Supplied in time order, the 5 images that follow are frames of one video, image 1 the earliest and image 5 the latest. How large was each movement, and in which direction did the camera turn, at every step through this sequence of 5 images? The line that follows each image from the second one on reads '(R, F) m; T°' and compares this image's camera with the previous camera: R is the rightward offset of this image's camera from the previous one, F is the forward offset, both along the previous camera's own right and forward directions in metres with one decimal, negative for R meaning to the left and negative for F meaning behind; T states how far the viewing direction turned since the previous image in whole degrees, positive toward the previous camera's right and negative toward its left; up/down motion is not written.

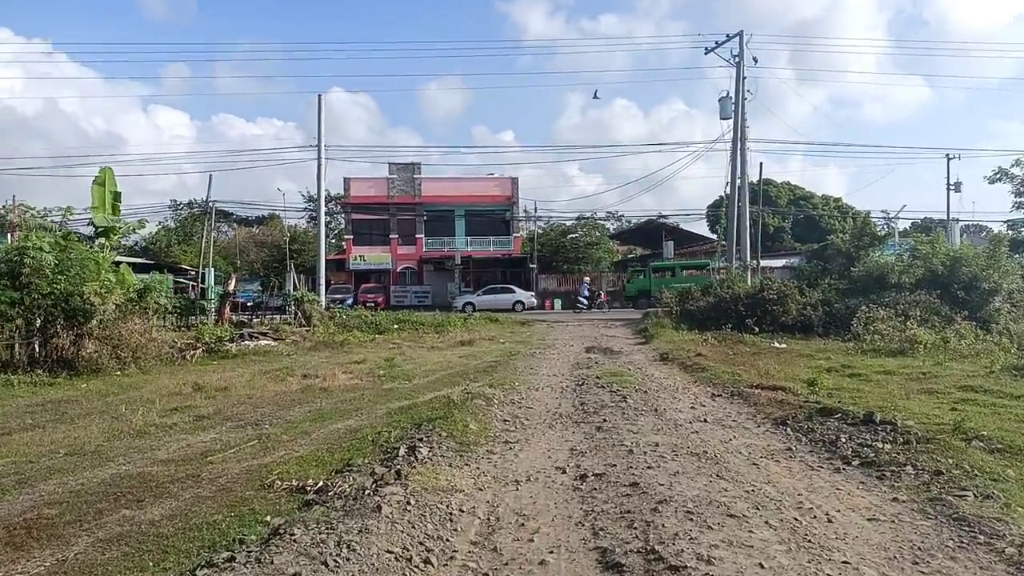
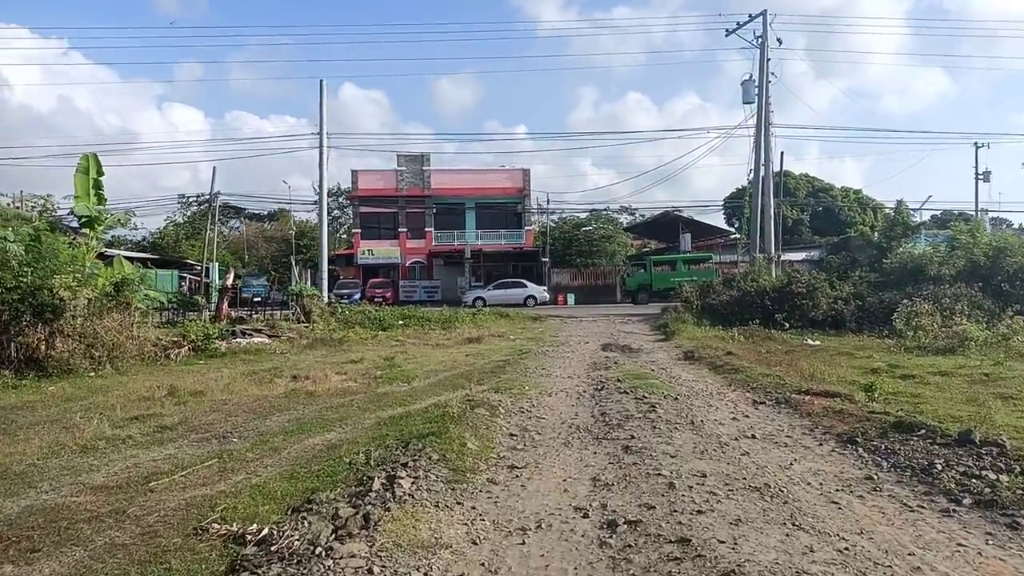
(0.0, +1.4) m; -1°
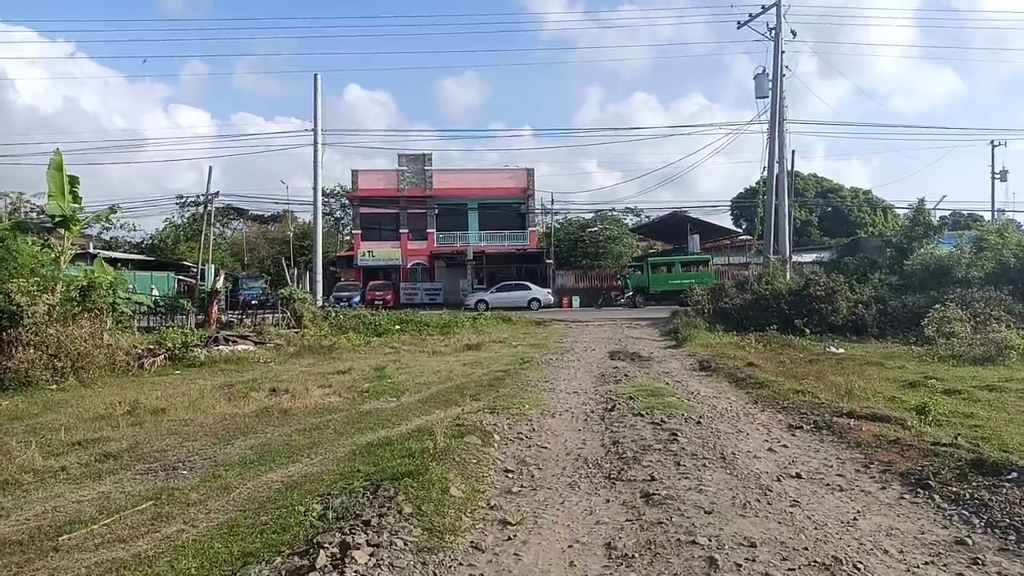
(+0.1, +1.2) m; 0°
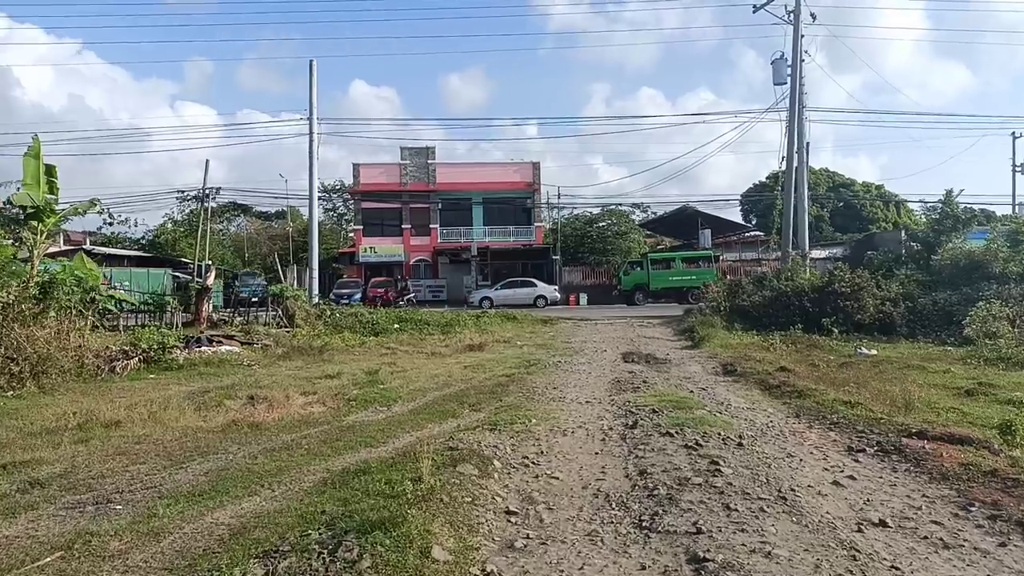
(0.0, +1.3) m; 0°
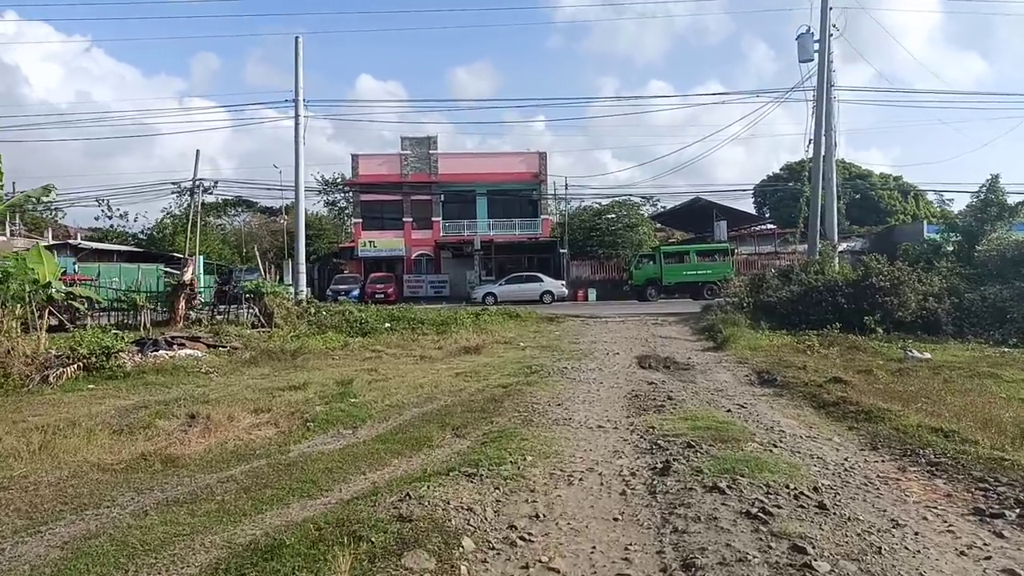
(+0.2, +1.9) m; -1°
